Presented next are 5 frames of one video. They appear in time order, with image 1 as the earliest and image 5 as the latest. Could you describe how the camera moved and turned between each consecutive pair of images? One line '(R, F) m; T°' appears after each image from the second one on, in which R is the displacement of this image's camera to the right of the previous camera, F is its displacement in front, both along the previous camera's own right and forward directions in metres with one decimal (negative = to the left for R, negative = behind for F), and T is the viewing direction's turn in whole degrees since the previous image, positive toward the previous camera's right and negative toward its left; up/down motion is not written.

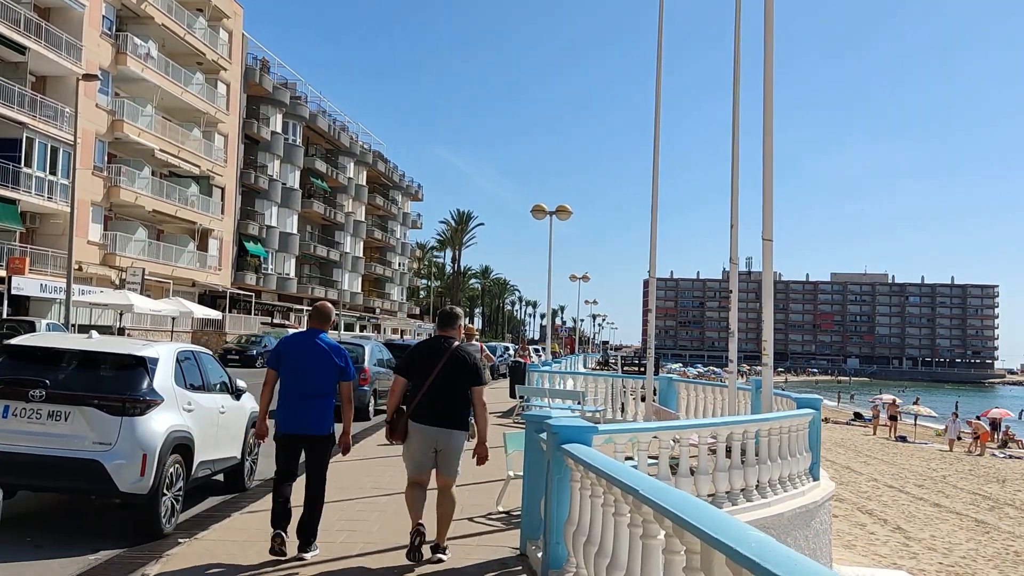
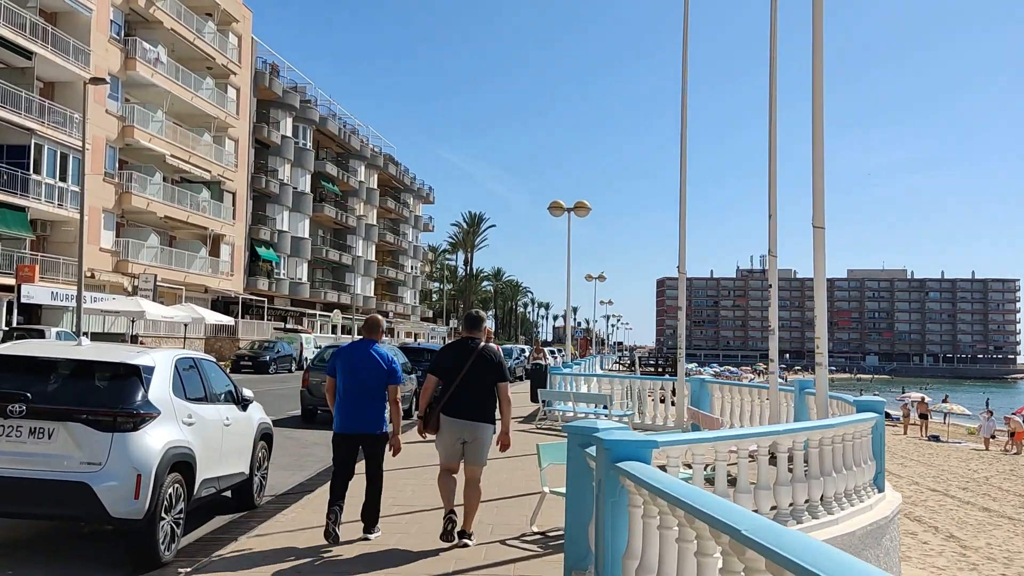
(-0.2, +0.7) m; -1°
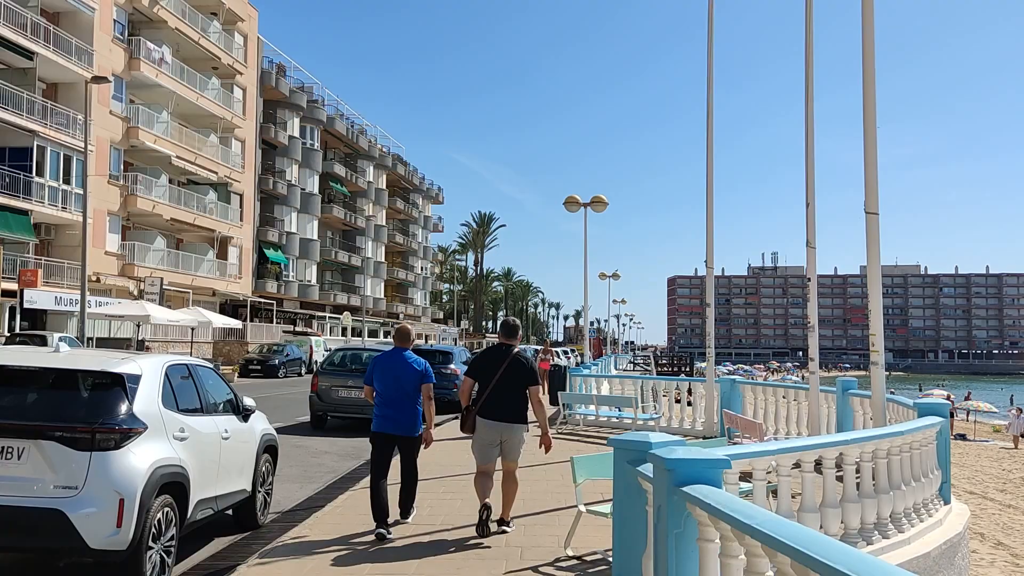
(-0.1, +0.7) m; -1°
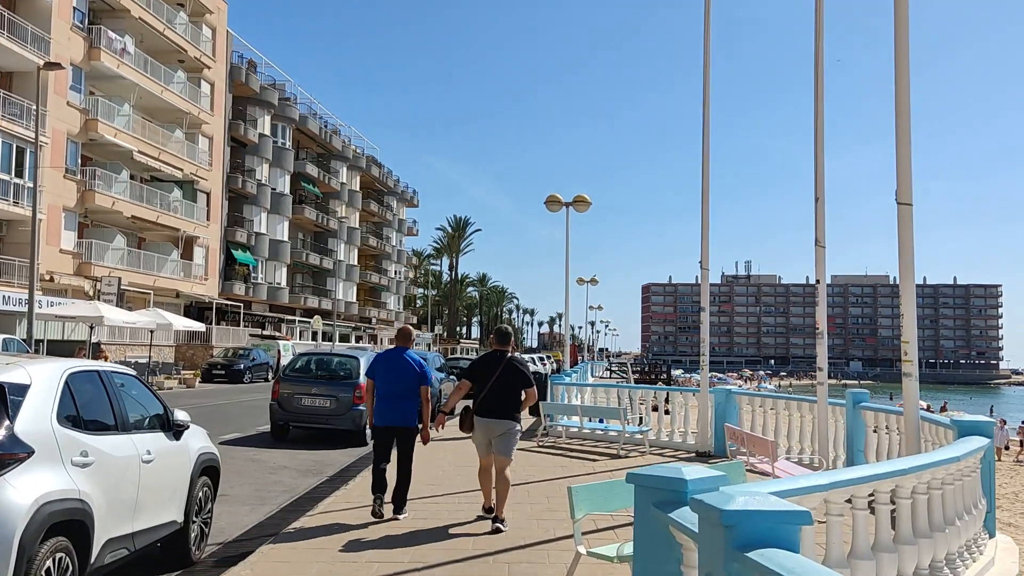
(-0.1, +1.0) m; +2°
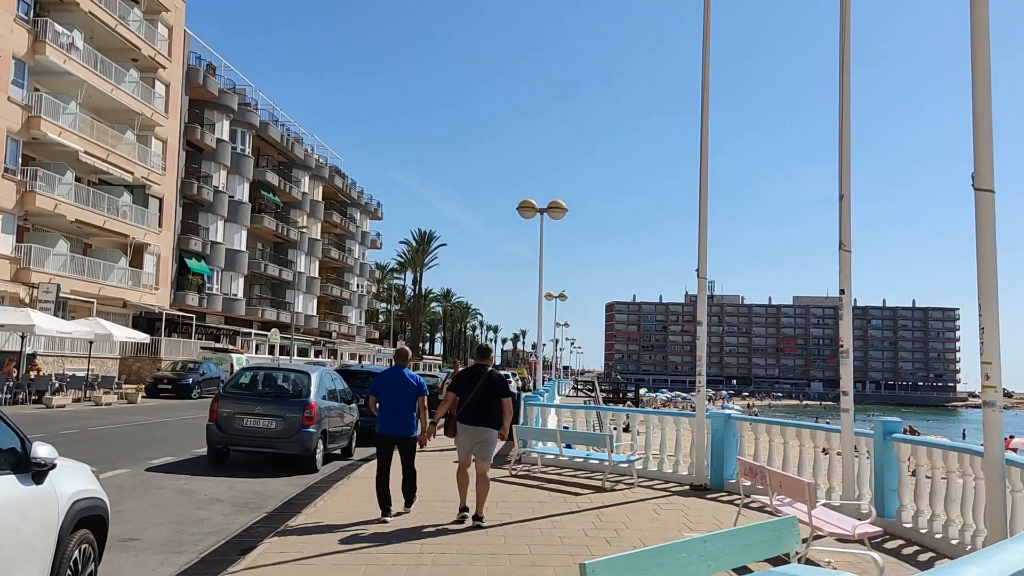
(-0.1, +1.4) m; +3°
